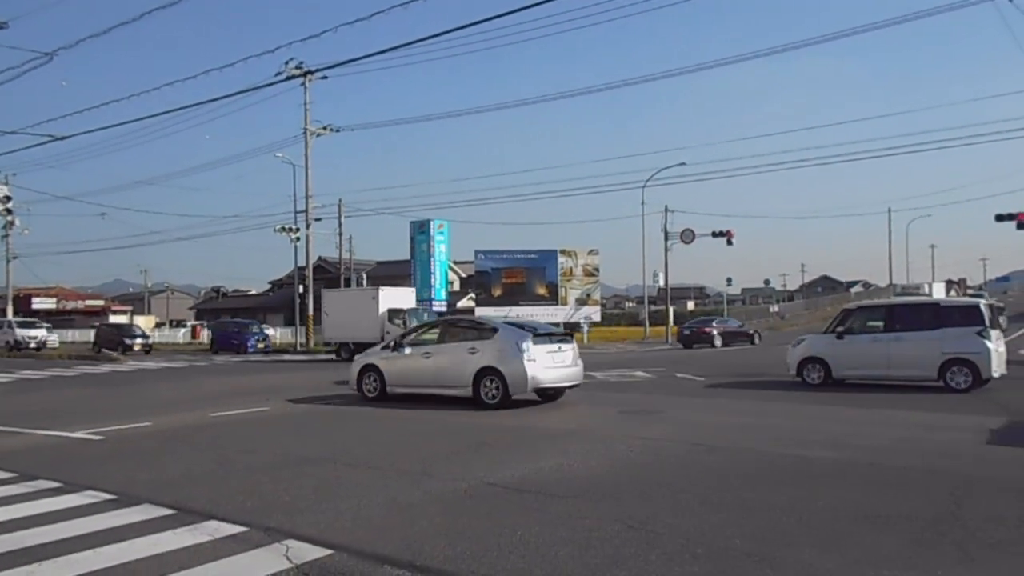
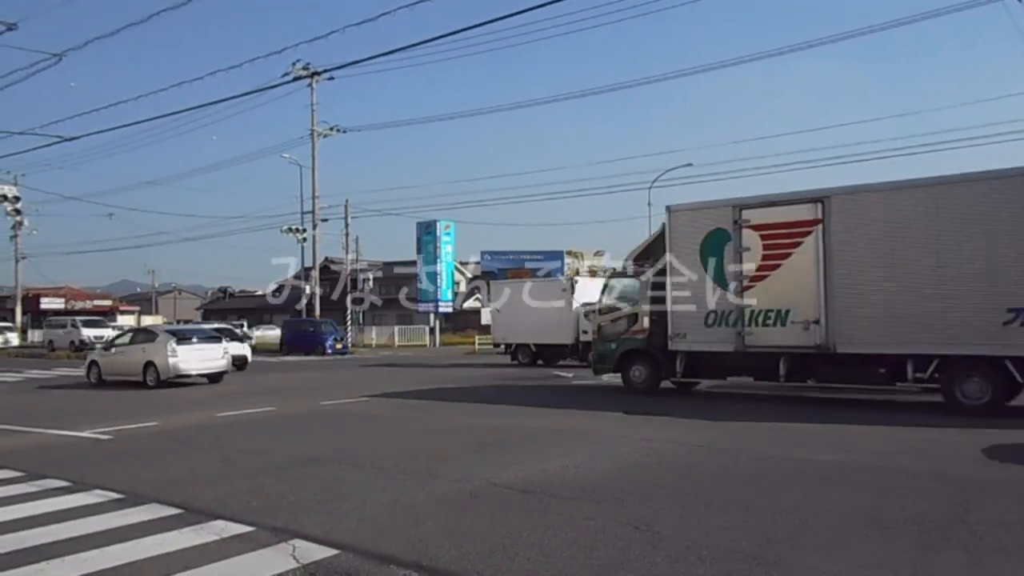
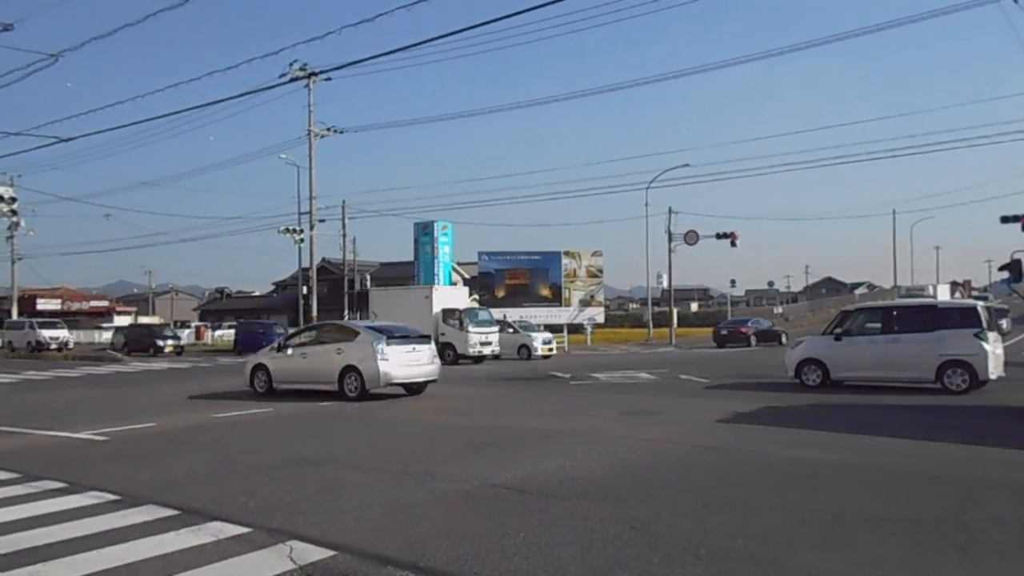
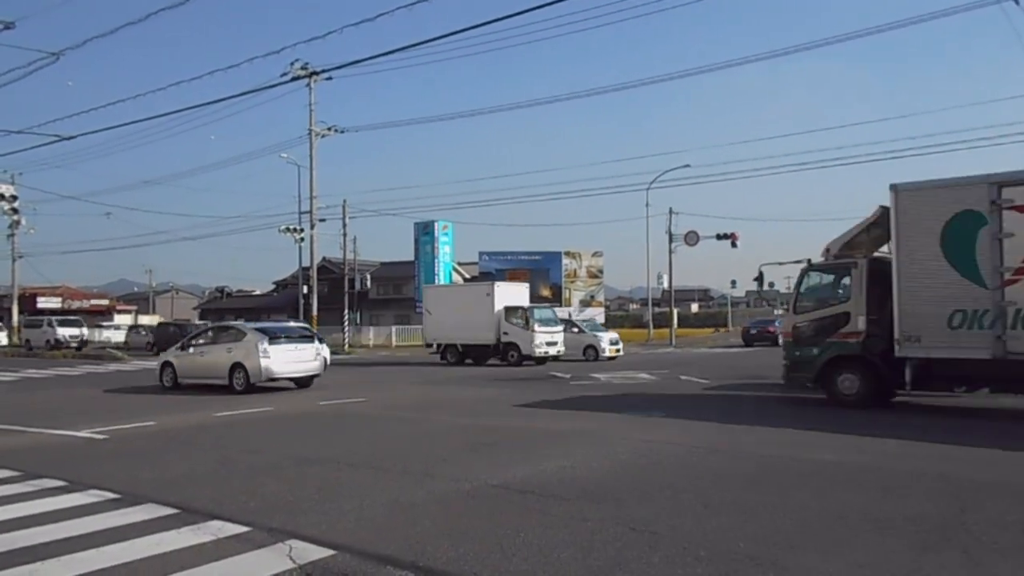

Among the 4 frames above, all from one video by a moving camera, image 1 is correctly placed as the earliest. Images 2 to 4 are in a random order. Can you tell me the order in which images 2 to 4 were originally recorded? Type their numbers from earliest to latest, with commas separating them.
3, 4, 2
